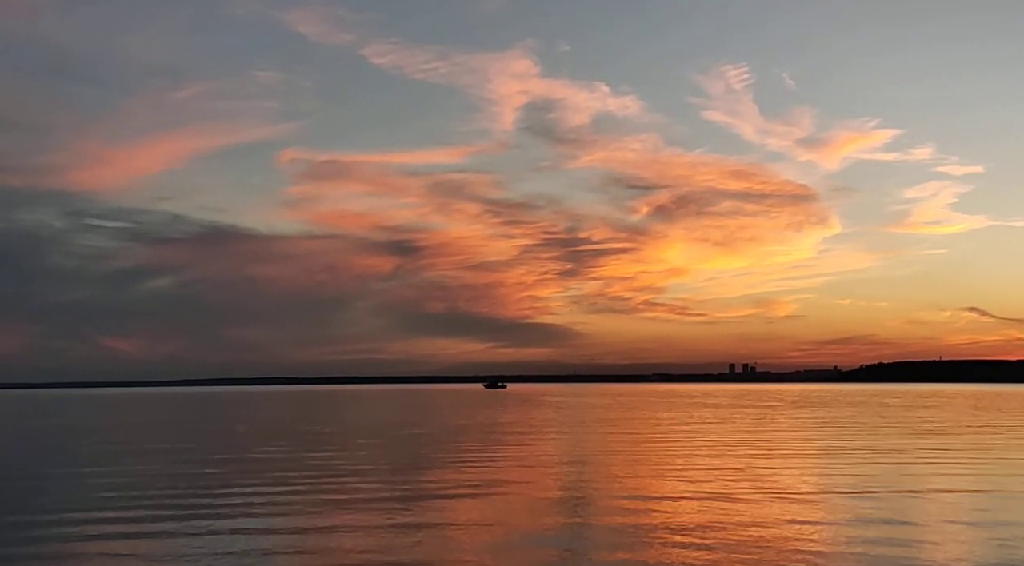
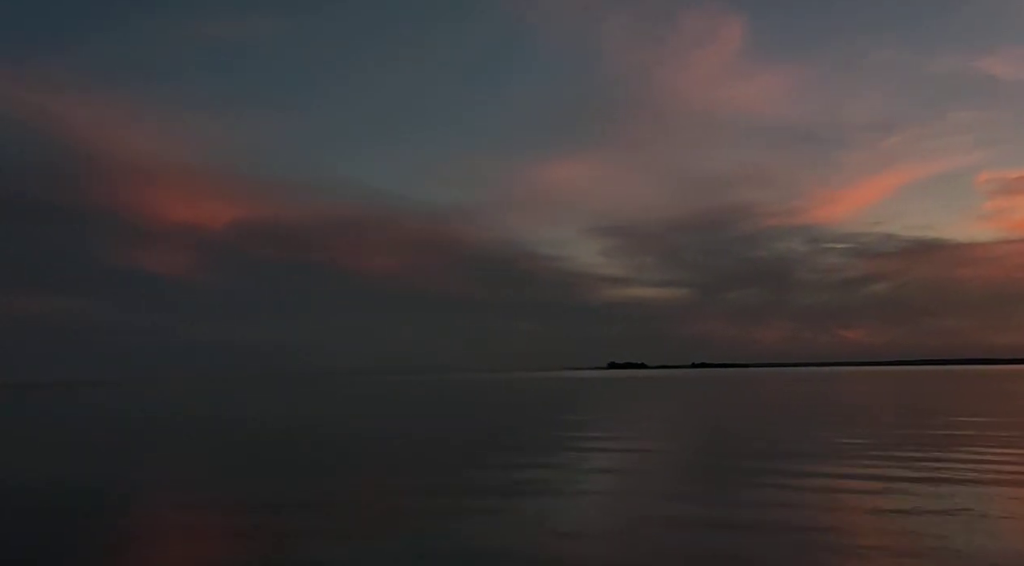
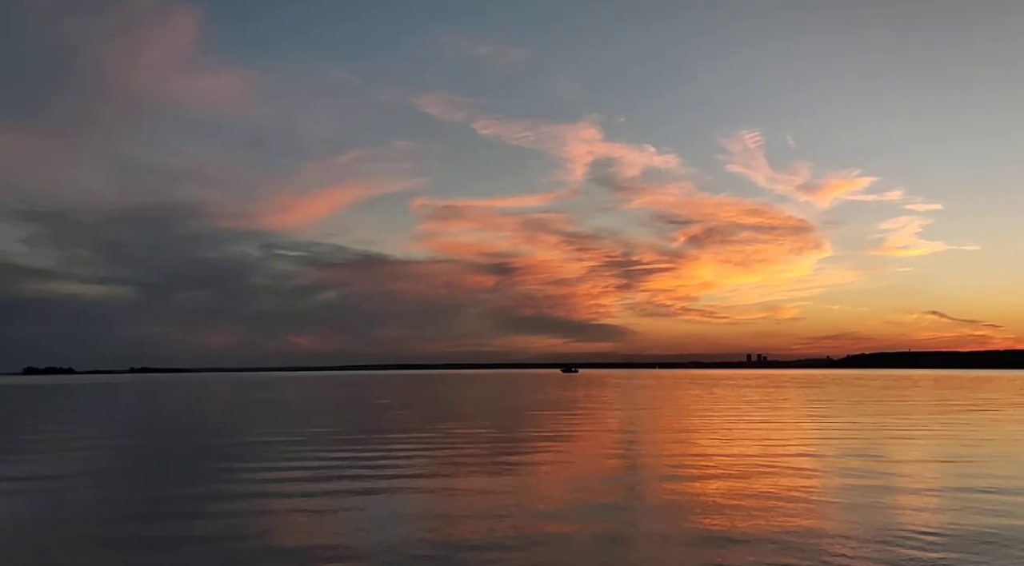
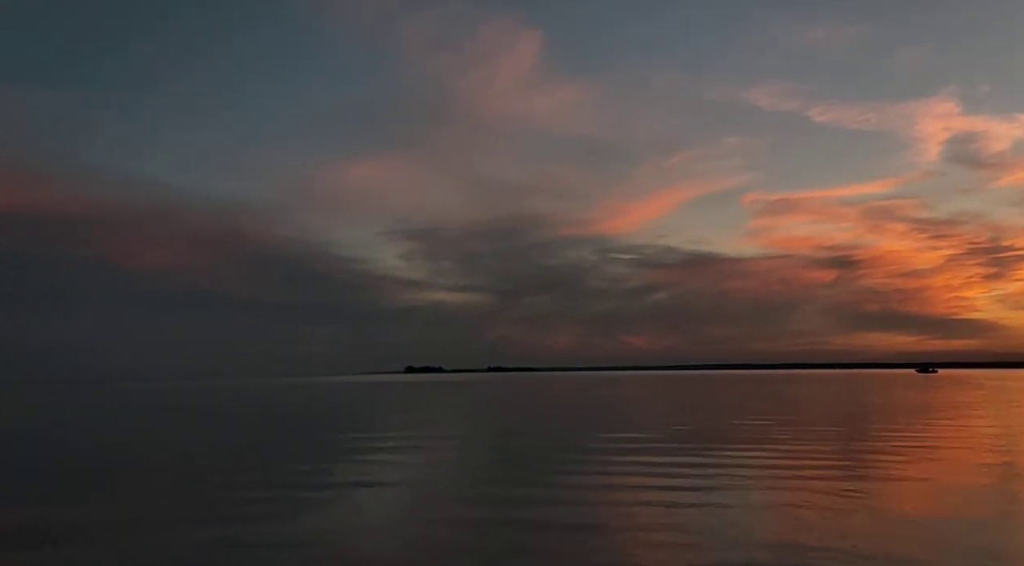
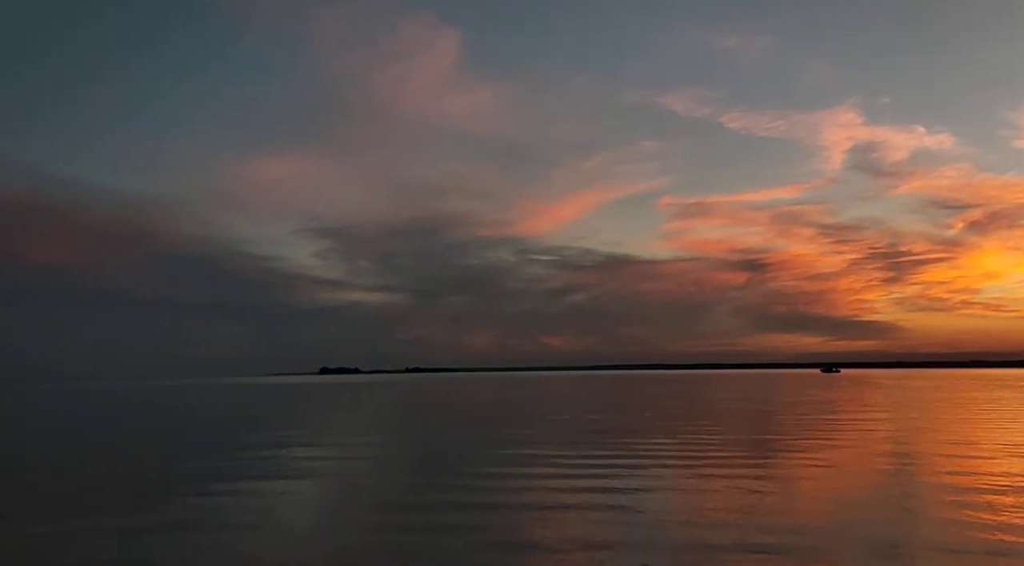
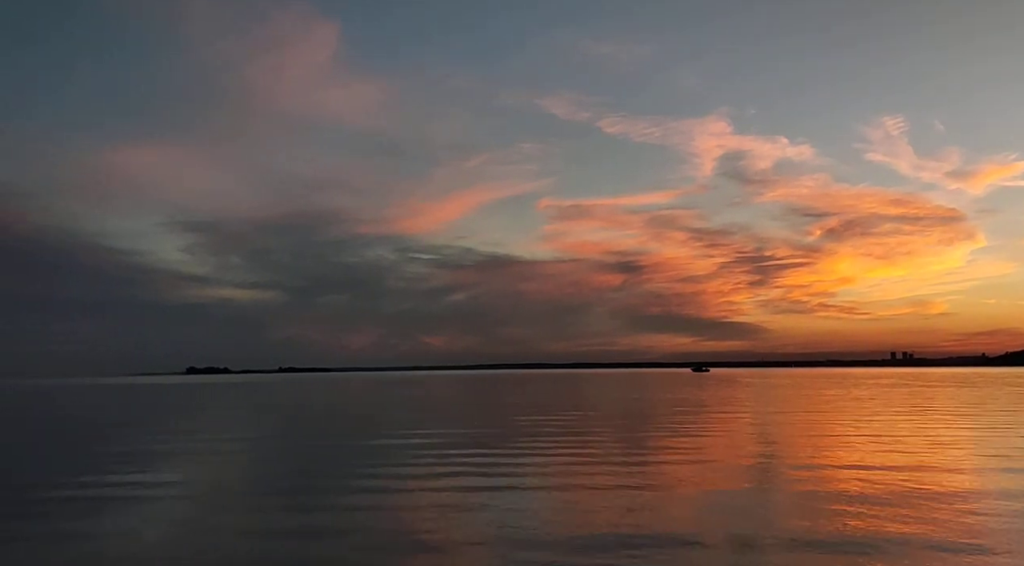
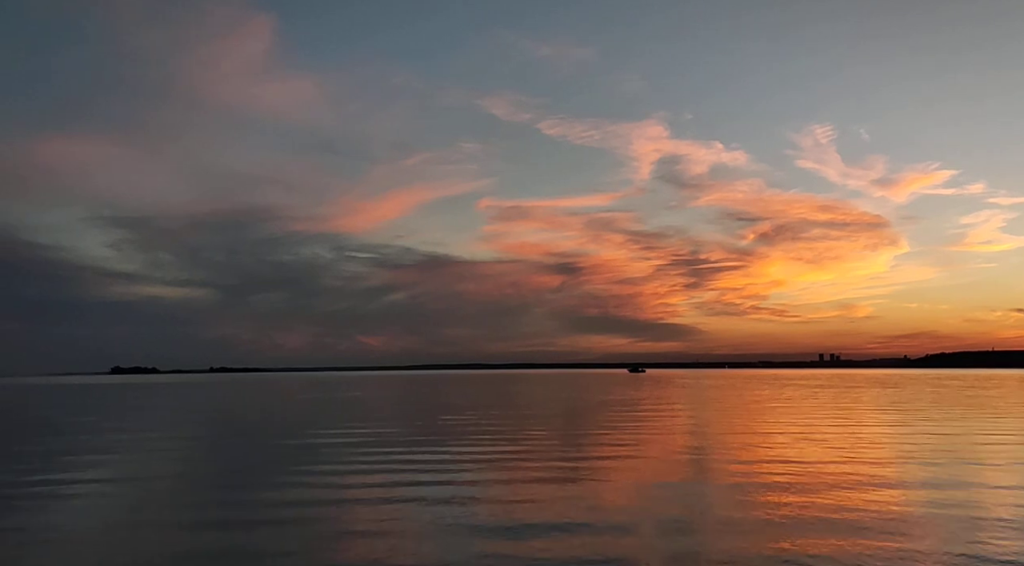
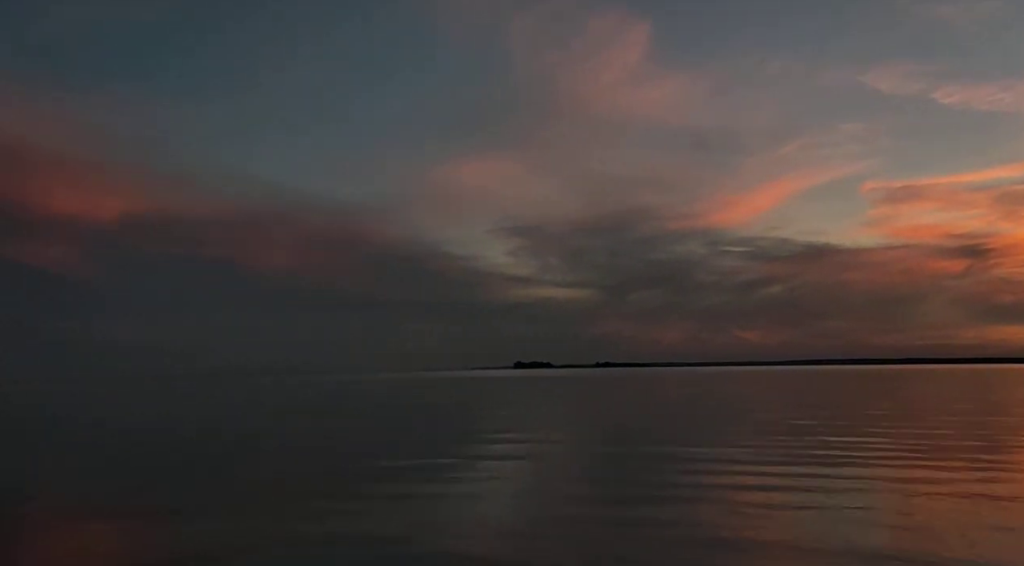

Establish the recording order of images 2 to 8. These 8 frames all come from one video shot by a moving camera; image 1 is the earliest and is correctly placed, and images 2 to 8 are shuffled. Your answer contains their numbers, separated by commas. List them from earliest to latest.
3, 7, 6, 5, 4, 8, 2
